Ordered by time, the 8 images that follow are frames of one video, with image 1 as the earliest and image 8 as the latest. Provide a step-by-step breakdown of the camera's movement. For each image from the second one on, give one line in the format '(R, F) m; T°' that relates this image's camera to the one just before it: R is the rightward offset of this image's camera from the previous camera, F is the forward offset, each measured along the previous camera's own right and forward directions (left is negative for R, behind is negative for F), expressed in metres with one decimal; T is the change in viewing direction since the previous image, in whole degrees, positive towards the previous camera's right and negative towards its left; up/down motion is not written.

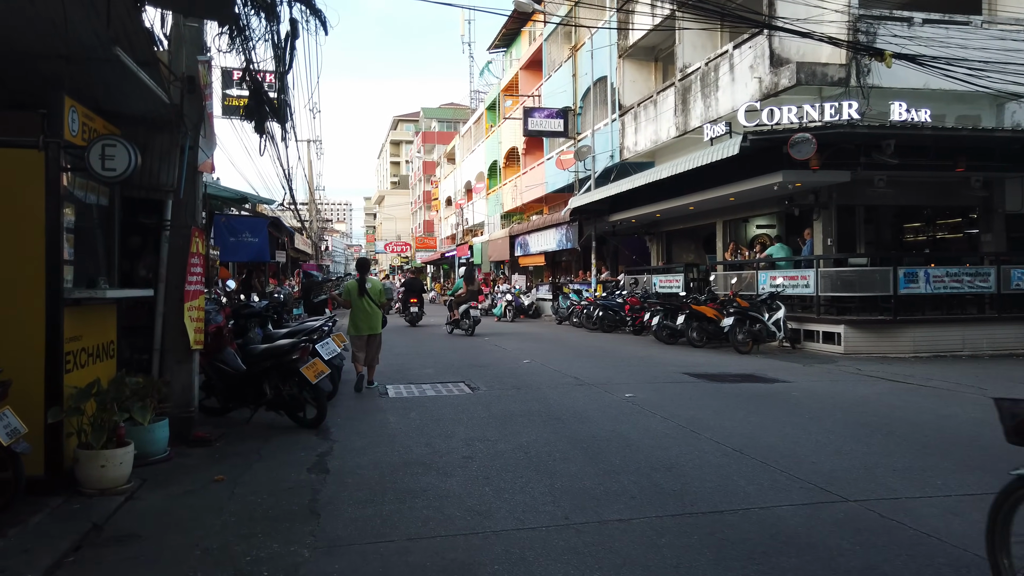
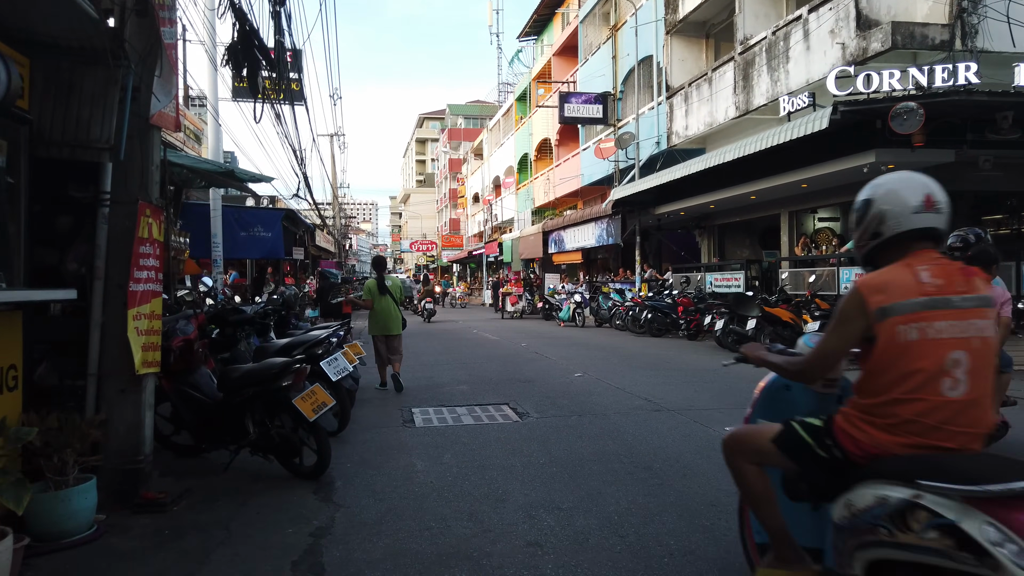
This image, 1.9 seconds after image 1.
(-0.3, +1.9) m; -2°
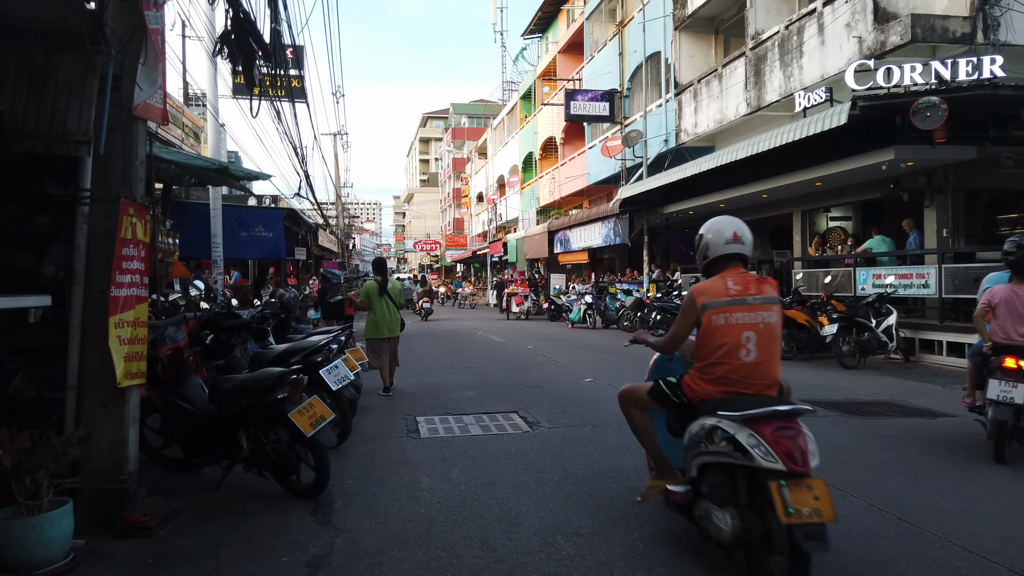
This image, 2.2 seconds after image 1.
(-0.1, +0.4) m; 0°
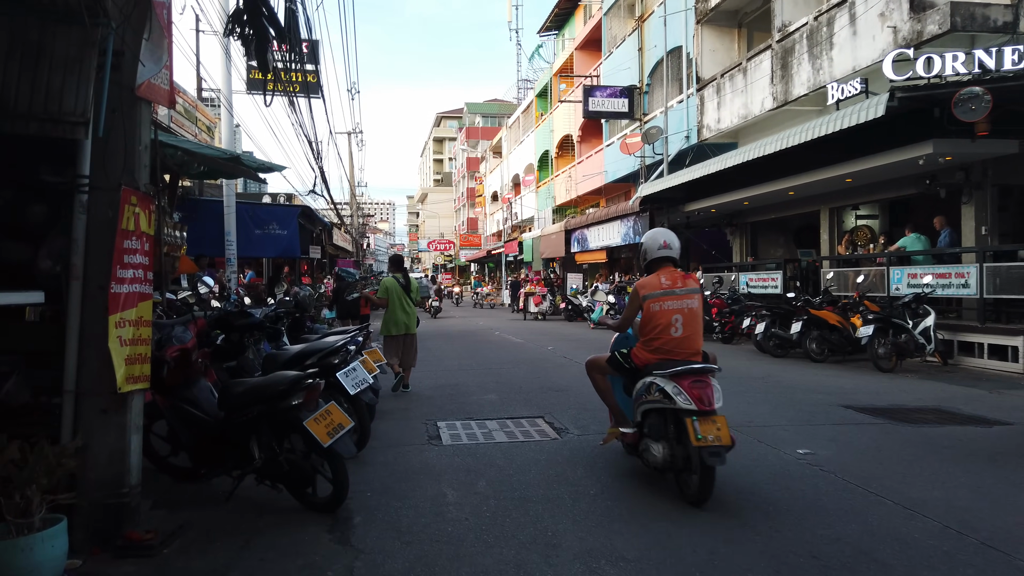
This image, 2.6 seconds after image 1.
(-0.1, +0.4) m; -1°
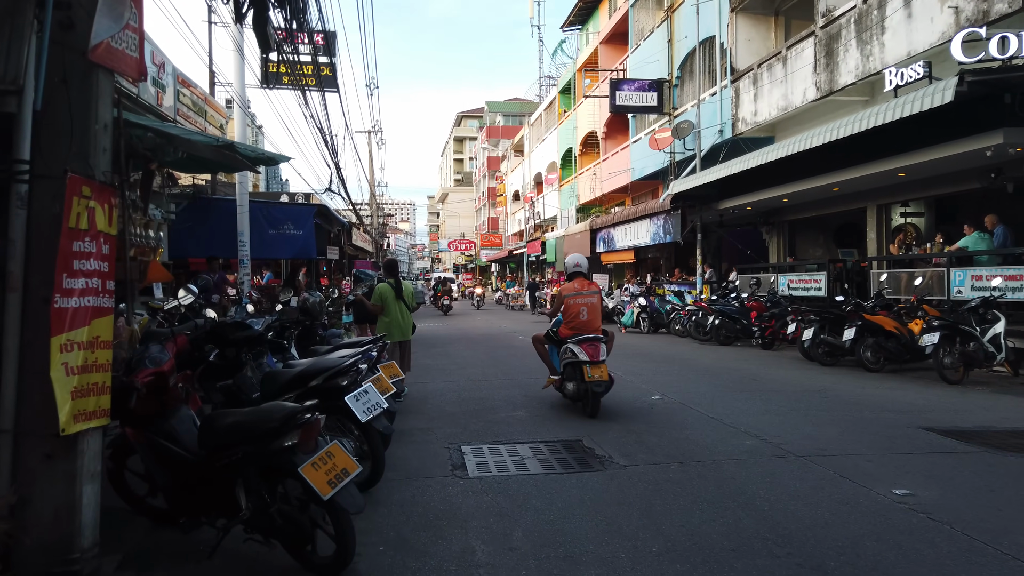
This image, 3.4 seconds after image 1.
(-0.1, +0.8) m; -2°
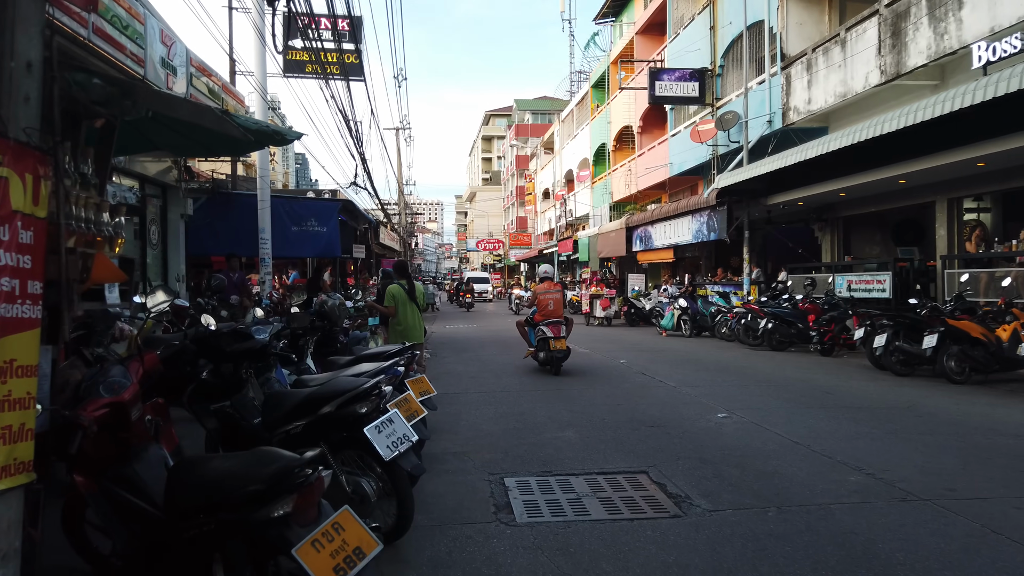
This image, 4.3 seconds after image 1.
(-0.2, +1.0) m; -2°
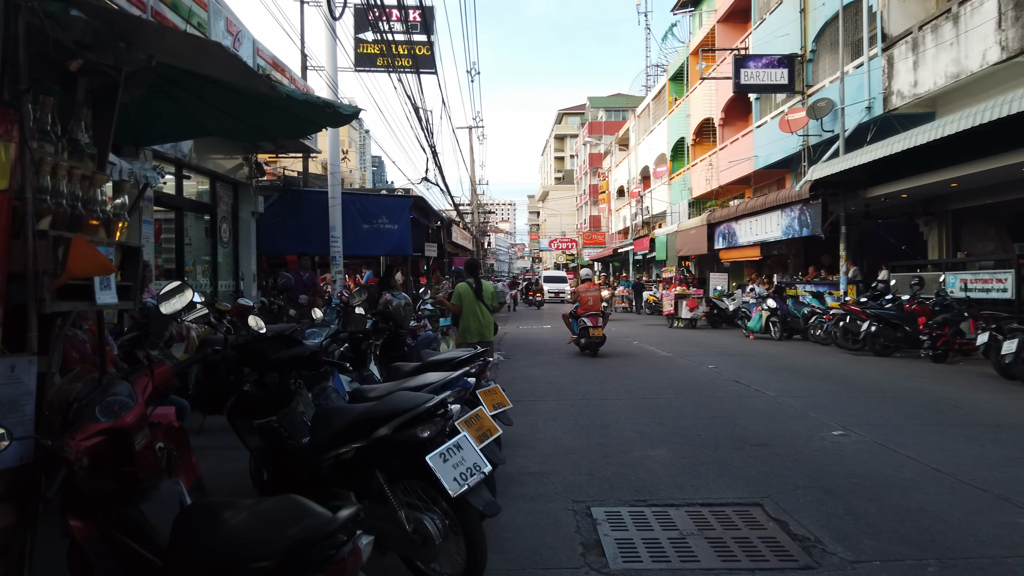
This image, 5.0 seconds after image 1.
(-0.1, +0.7) m; -5°
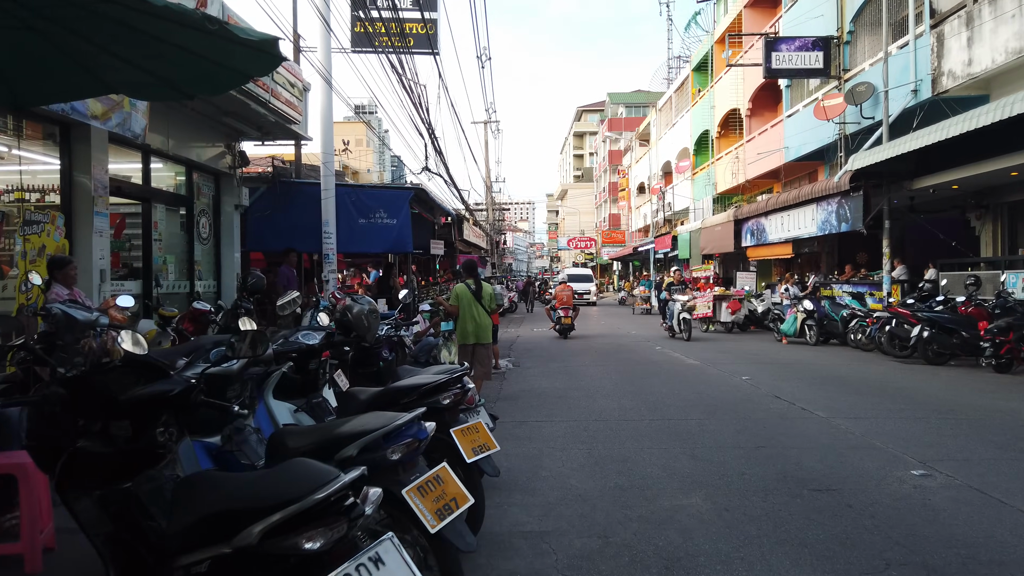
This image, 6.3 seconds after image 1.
(+0.2, +1.2) m; -1°
